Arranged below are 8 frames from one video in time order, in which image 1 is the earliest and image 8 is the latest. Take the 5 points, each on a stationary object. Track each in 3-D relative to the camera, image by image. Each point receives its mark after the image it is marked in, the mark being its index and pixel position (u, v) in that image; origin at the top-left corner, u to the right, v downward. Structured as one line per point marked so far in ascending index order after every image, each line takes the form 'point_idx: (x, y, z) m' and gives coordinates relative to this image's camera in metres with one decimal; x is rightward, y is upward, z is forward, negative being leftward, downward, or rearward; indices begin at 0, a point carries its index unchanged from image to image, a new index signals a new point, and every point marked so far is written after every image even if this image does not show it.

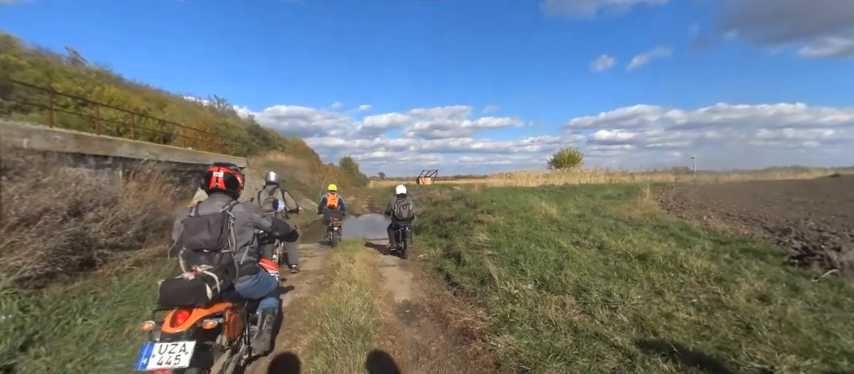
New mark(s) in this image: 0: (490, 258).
0: (+1.1, -1.2, +5.9) m
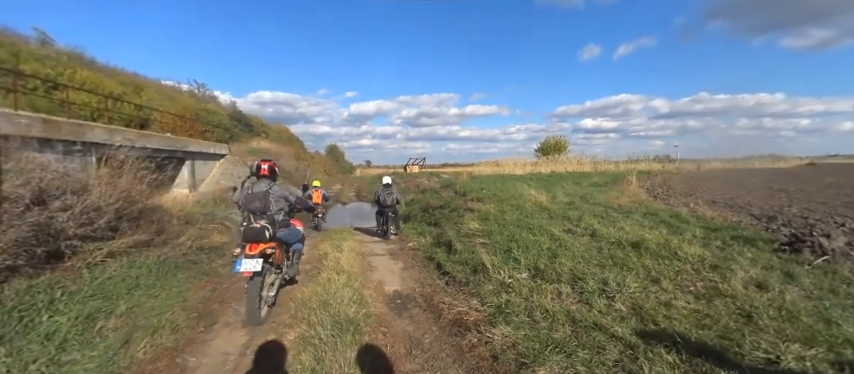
0: (+1.0, -1.0, +5.8) m
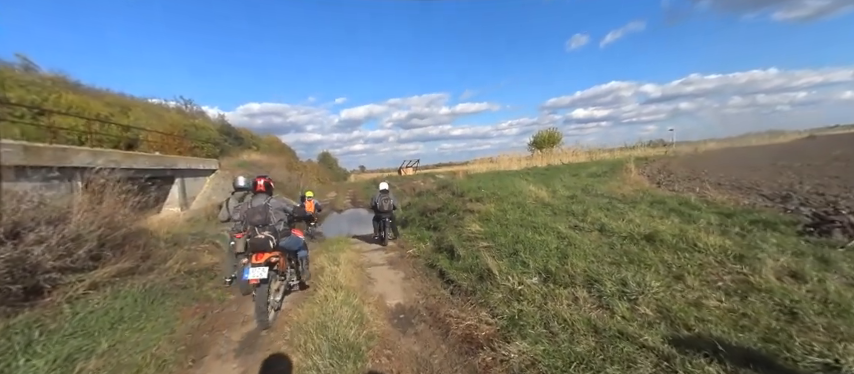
0: (+1.0, -1.0, +5.5) m
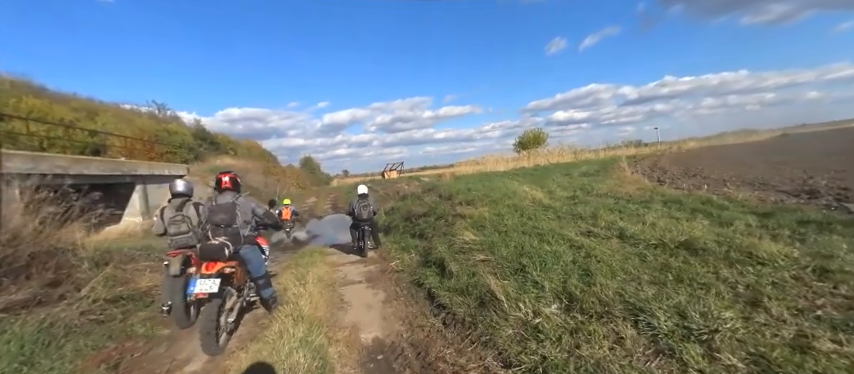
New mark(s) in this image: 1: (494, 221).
0: (+0.8, -1.0, +4.4) m
1: (+1.2, -0.6, +6.2) m
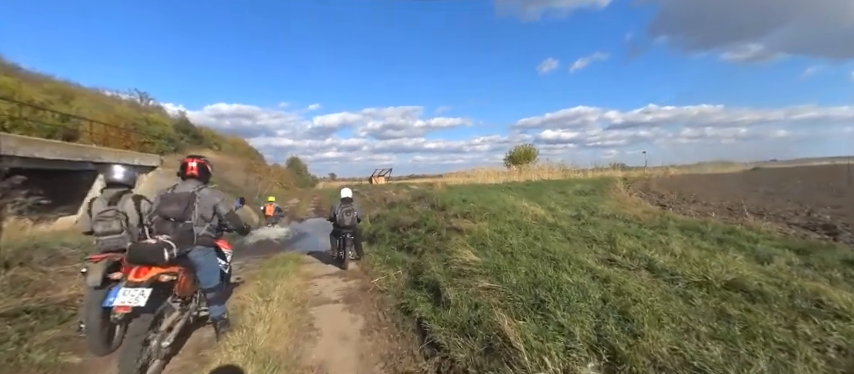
0: (+0.7, -1.2, +3.6) m
1: (+1.1, -0.8, +5.4) m
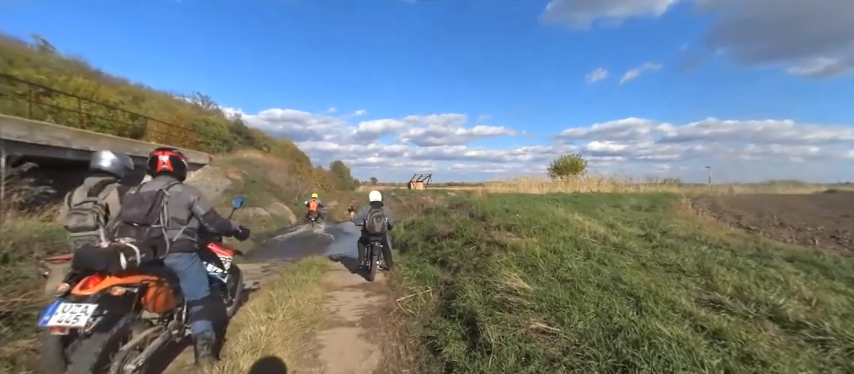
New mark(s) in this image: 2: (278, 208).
0: (+0.9, -1.2, +2.6) m
1: (+1.6, -0.9, +4.4) m
2: (-8.0, -1.2, +18.1) m
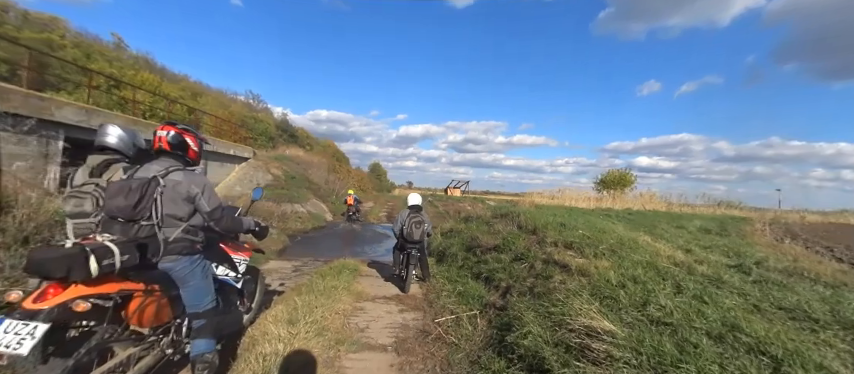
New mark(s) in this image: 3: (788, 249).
0: (+1.3, -1.3, +1.8) m
1: (+2.1, -1.1, +3.5) m
2: (-6.0, -1.0, +18.1) m
3: (+9.9, -1.6, +9.3) m
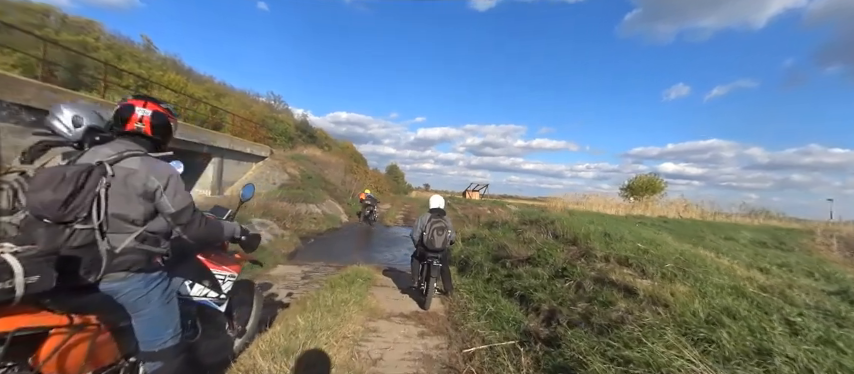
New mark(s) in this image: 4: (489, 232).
0: (+1.4, -1.3, +0.9) m
1: (+2.4, -1.1, +2.6) m
2: (-5.0, -1.1, +17.6) m
3: (+10.5, -1.8, +8.0) m
4: (+1.7, -1.3, +9.6) m
